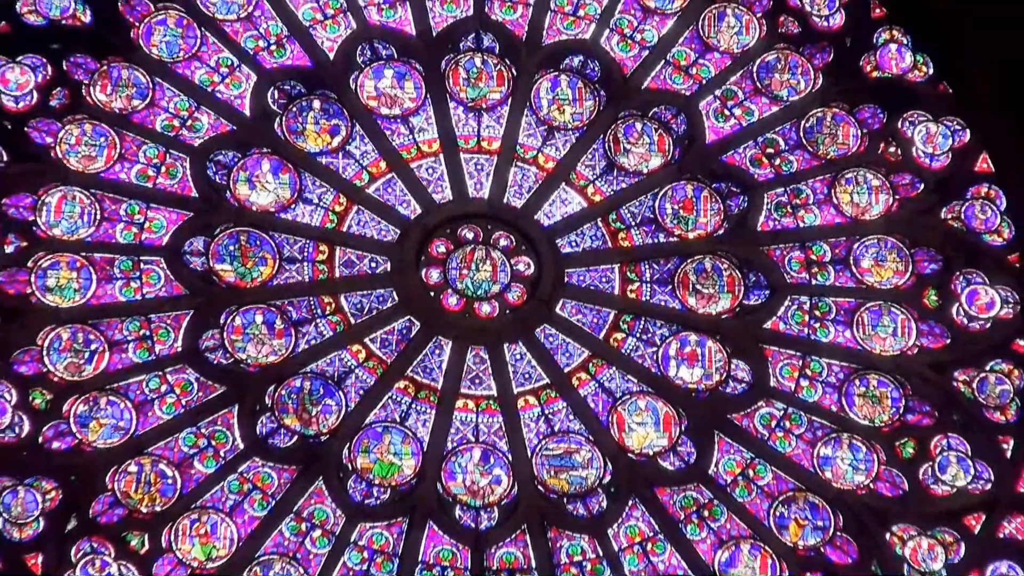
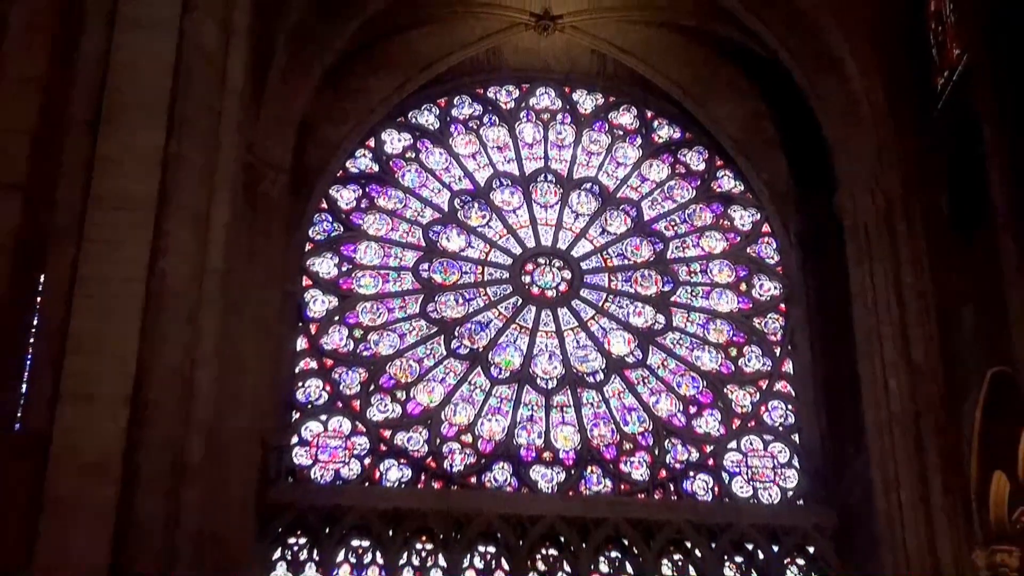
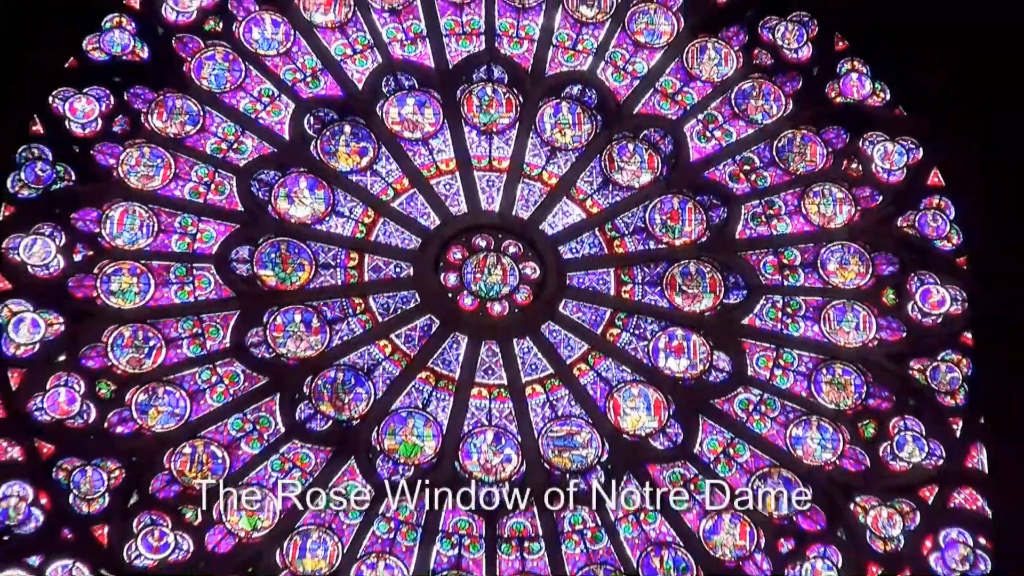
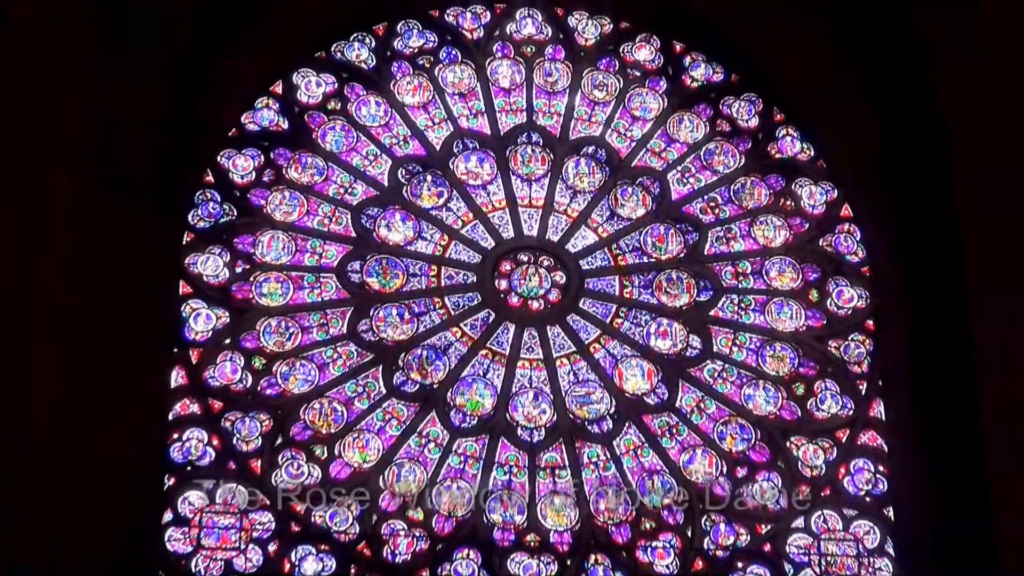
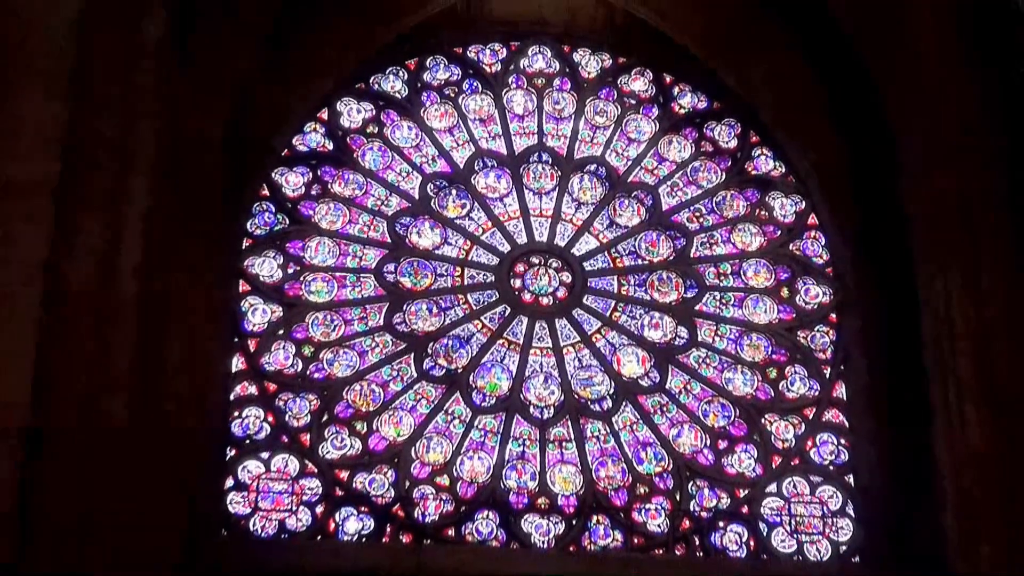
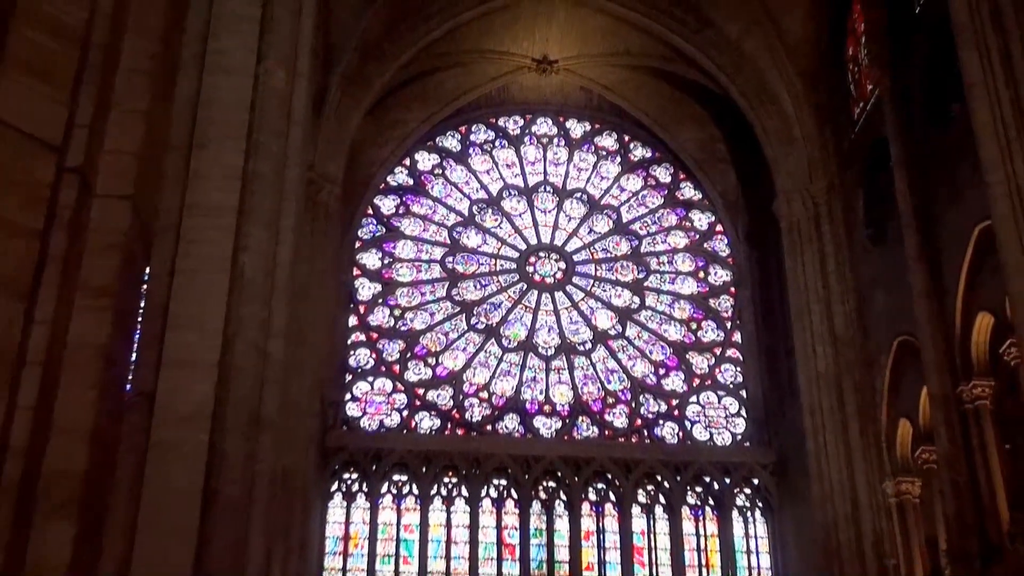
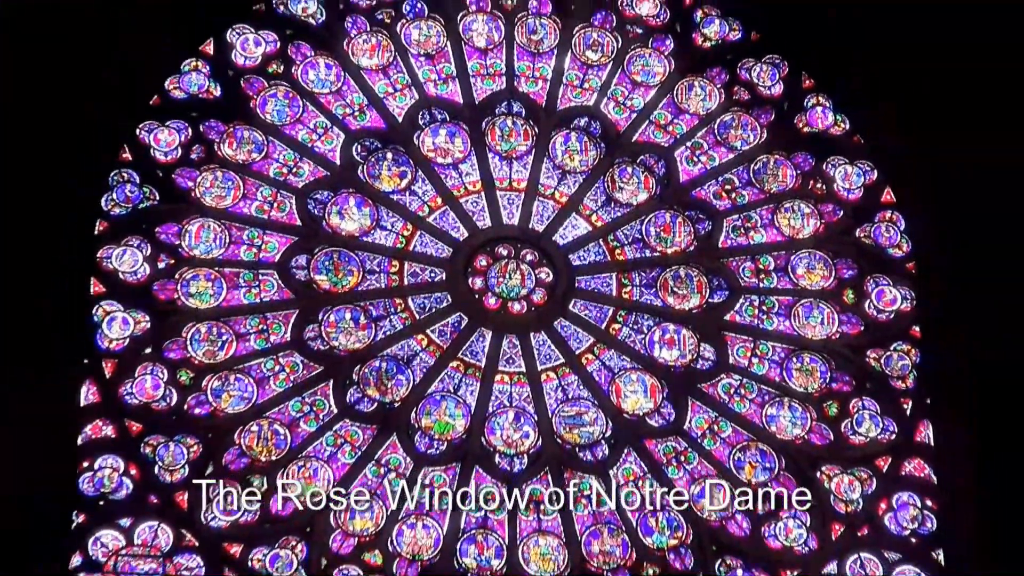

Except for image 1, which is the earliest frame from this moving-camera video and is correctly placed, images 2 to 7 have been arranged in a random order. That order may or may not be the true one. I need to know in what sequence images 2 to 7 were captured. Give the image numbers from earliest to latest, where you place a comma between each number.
3, 7, 4, 5, 2, 6
